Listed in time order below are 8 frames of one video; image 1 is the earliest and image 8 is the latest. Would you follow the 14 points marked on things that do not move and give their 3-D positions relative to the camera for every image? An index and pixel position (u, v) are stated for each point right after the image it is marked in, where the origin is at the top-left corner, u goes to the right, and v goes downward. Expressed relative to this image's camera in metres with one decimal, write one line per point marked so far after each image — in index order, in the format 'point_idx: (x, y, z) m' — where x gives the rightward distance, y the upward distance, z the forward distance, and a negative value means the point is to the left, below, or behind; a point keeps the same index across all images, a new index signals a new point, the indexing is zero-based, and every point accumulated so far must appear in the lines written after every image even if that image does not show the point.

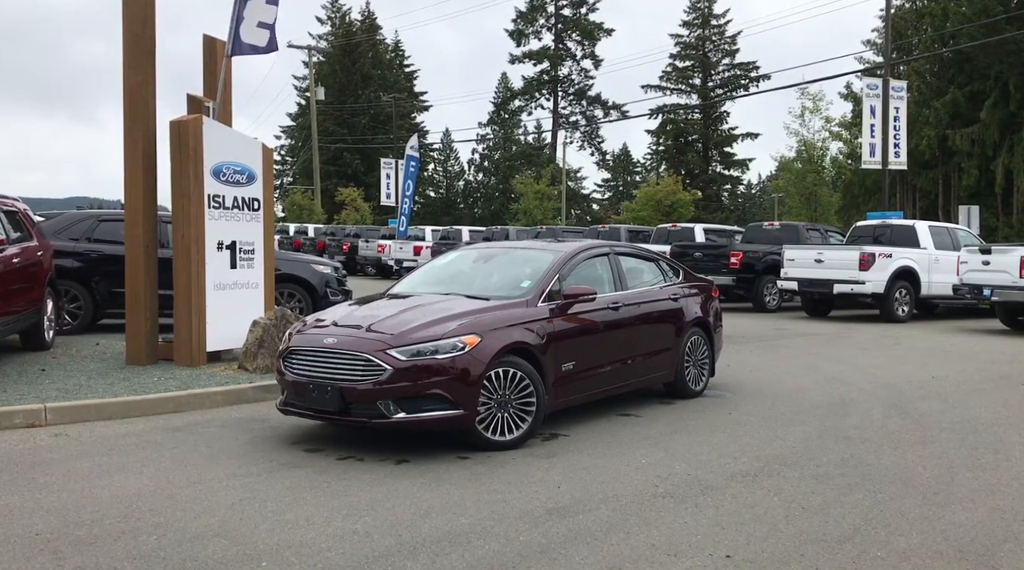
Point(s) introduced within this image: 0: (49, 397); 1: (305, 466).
0: (-4.2, -1.0, +7.6) m
1: (-1.5, -1.3, +6.0) m
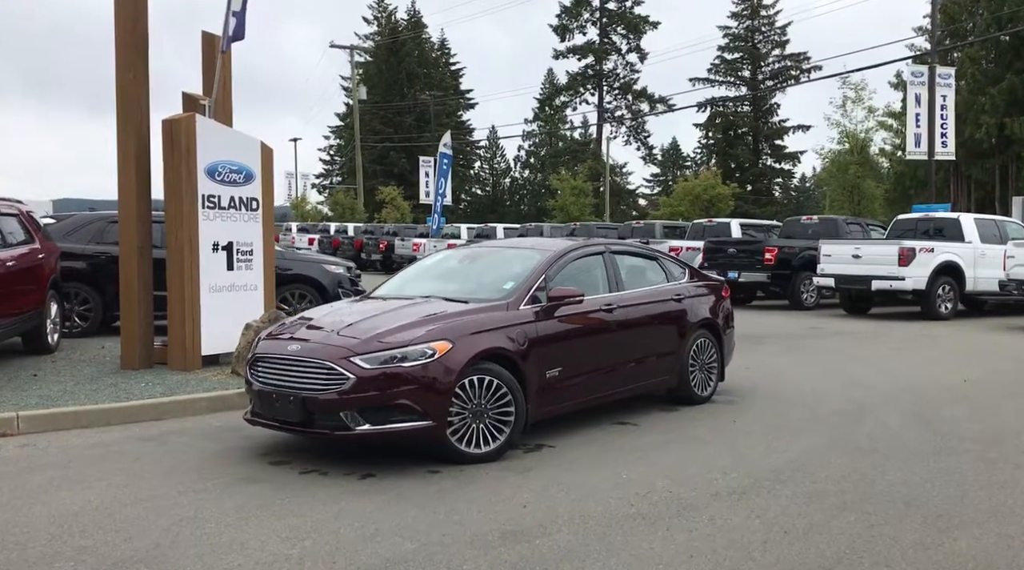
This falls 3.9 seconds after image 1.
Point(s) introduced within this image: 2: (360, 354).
0: (-4.3, -1.1, +7.5) m
1: (-1.7, -1.3, +5.7) m
2: (-1.0, -0.5, +5.8) m
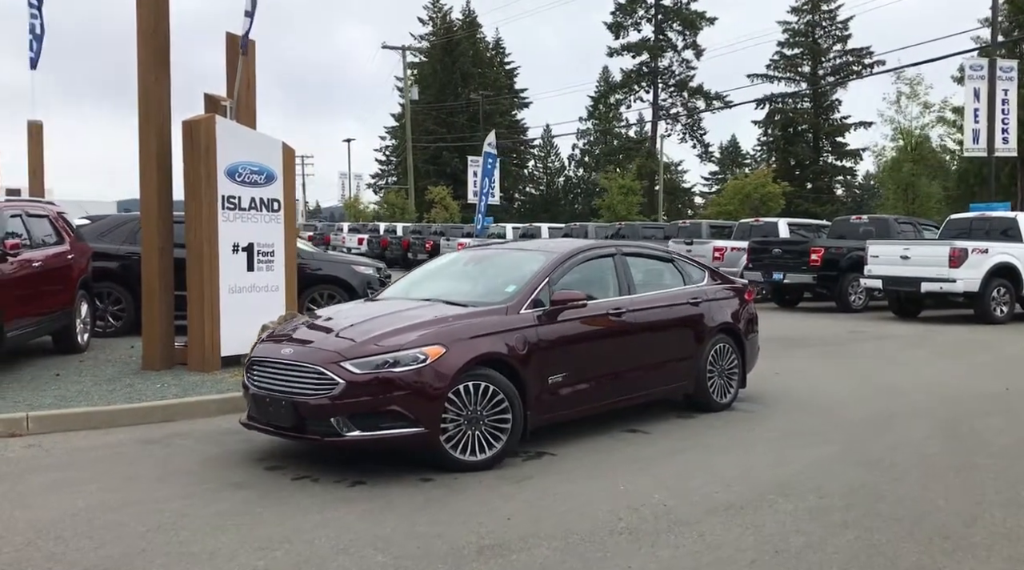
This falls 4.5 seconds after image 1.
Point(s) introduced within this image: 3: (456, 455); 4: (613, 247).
0: (-4.2, -1.1, +7.6) m
1: (-1.7, -1.3, +5.6) m
2: (-1.1, -0.5, +5.7) m
3: (-0.4, -1.2, +5.9) m
4: (+0.9, +0.3, +7.6) m
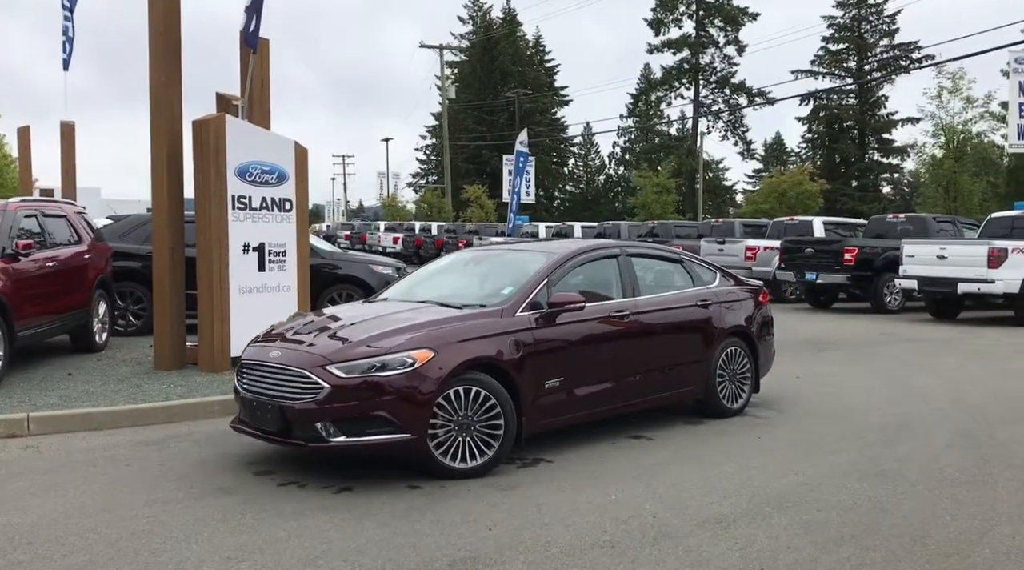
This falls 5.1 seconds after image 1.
0: (-4.2, -1.1, +7.6) m
1: (-1.8, -1.4, +5.5) m
2: (-1.2, -0.5, +5.5) m
3: (-0.5, -1.2, +5.8) m
4: (+0.9, +0.3, +7.4) m
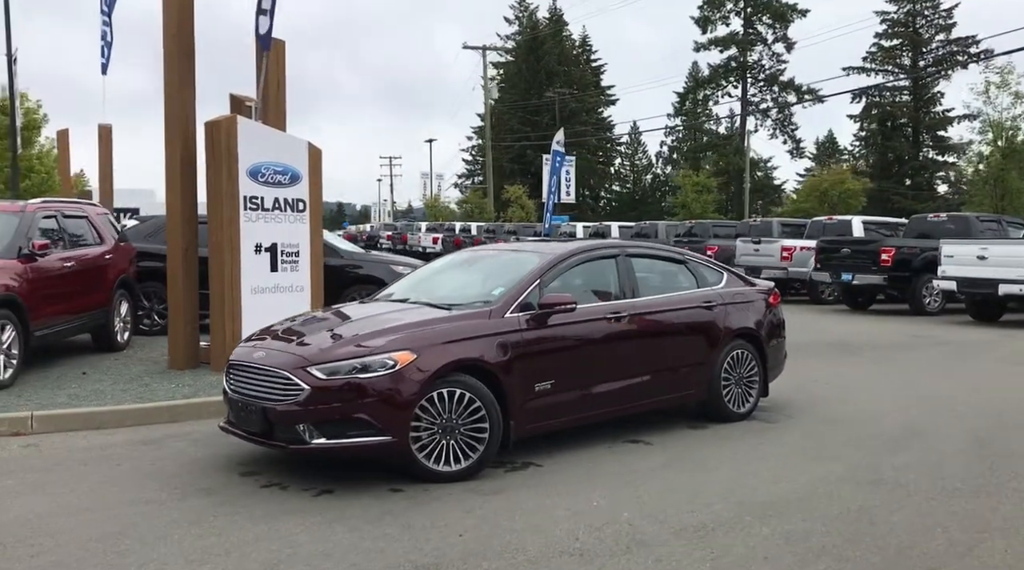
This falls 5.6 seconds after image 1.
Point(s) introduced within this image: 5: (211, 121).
0: (-4.2, -1.1, +7.7) m
1: (-1.9, -1.4, +5.5) m
2: (-1.3, -0.5, +5.5) m
3: (-0.6, -1.2, +5.7) m
4: (+0.9, +0.3, +7.3) m
5: (-3.4, +1.8, +9.6) m
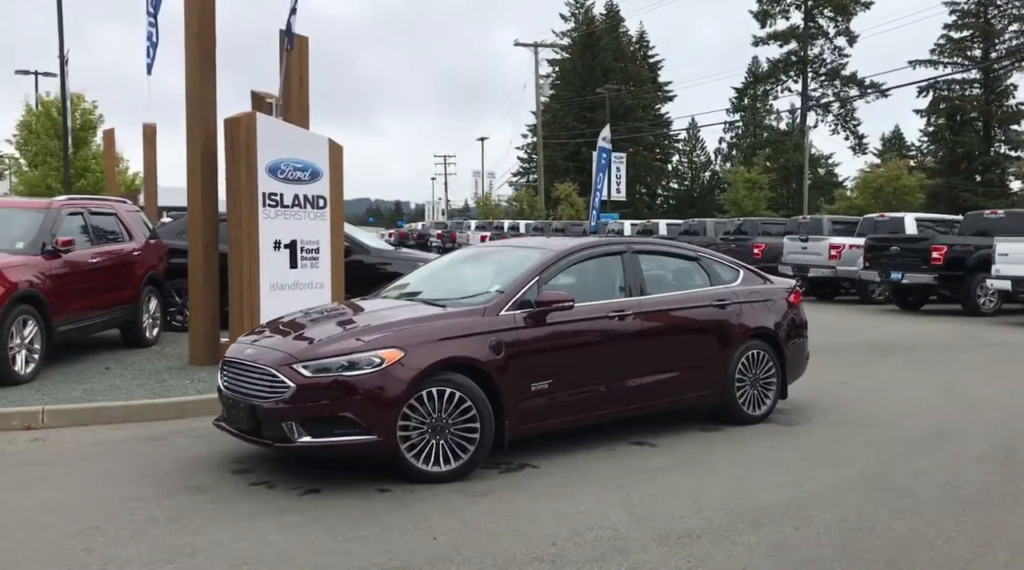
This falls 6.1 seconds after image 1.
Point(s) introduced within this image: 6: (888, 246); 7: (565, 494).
0: (-4.1, -1.0, +7.8) m
1: (-2.0, -1.3, +5.5) m
2: (-1.4, -0.5, +5.4) m
3: (-0.6, -1.2, +5.6) m
4: (+0.9, +0.3, +7.0) m
5: (-3.2, +1.9, +9.6) m
6: (+8.6, +0.9, +19.4) m
7: (+0.3, -1.3, +5.3) m
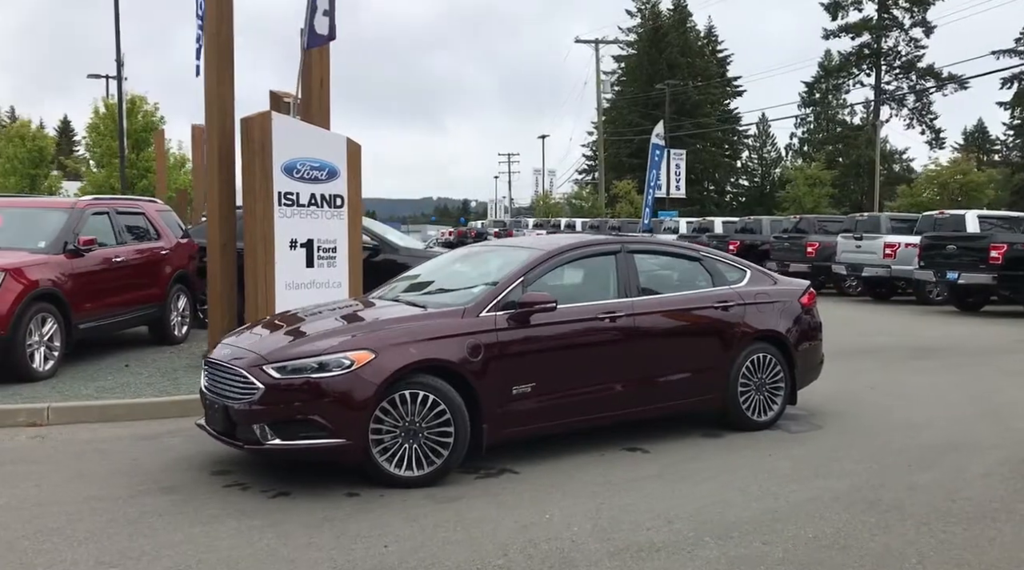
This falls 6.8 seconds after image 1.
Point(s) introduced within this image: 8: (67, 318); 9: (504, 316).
0: (-4.1, -1.0, +8.0) m
1: (-2.2, -1.3, +5.5) m
2: (-1.5, -0.5, +5.4) m
3: (-0.8, -1.2, +5.5) m
4: (+0.9, +0.3, +6.8) m
5: (-3.0, +1.9, +9.7) m
6: (+9.5, +0.9, +18.5) m
7: (+0.1, -1.3, +5.2) m
8: (-4.8, -0.4, +9.2) m
9: (0.0, -0.2, +6.0) m
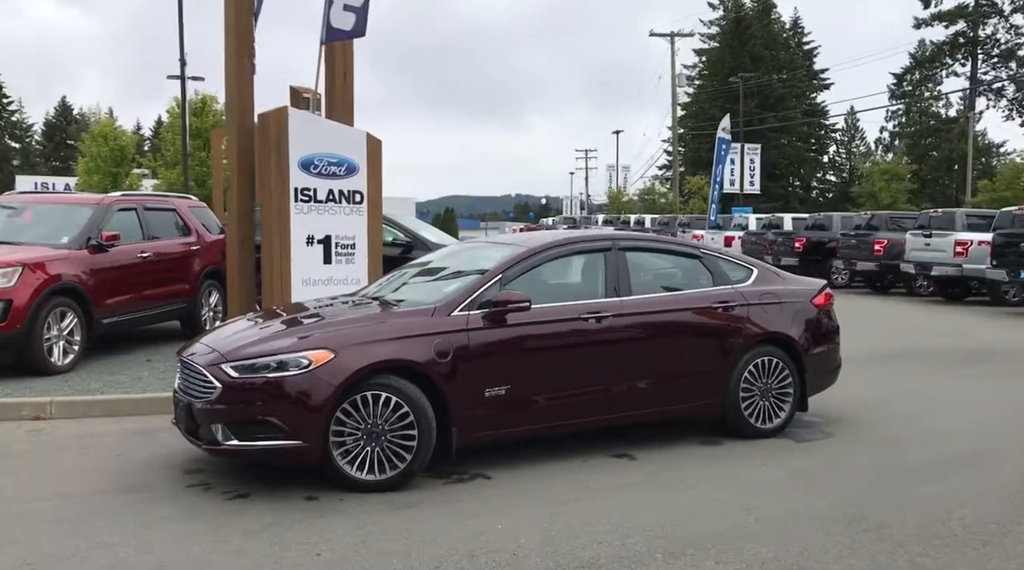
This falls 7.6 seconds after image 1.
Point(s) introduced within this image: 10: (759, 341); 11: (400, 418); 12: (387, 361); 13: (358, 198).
0: (-4.1, -1.0, +8.1) m
1: (-2.4, -1.3, +5.5) m
2: (-1.8, -0.5, +5.3) m
3: (-1.0, -1.2, +5.3) m
4: (+0.8, +0.3, +6.5) m
5: (-2.9, +1.9, +9.7) m
6: (+10.4, +0.9, +17.4) m
7: (-0.1, -1.3, +4.9) m
8: (-4.7, -0.3, +9.4) m
9: (-0.2, -0.2, +5.7) m
10: (+2.0, -0.5, +6.7) m
11: (-0.7, -0.9, +5.4) m
12: (-0.8, -0.5, +5.3) m
13: (-1.9, +1.1, +10.4) m
